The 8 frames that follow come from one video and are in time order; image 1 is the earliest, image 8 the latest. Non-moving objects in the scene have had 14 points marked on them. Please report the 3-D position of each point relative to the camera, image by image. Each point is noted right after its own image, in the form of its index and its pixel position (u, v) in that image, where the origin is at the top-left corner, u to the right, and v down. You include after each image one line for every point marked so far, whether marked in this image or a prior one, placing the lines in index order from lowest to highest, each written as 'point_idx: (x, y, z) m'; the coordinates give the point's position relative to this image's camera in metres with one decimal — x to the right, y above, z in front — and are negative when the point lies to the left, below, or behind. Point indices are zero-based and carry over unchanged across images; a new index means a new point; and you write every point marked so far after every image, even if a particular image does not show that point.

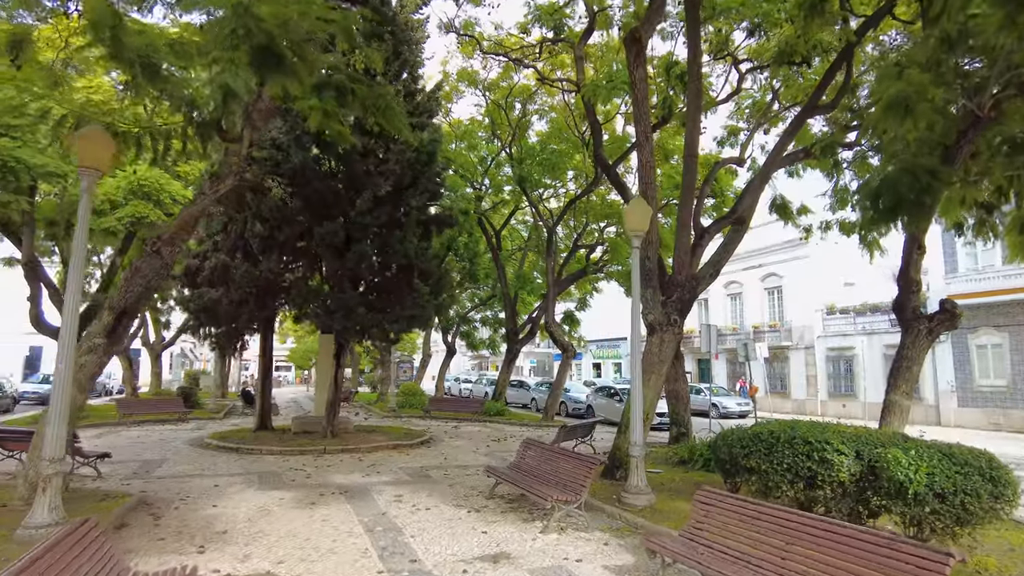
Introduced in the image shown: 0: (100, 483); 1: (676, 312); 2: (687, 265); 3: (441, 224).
0: (-5.3, -2.5, +8.3) m
1: (+2.3, -0.3, +8.8) m
2: (+2.5, +0.3, +9.2) m
3: (-1.5, +1.3, +13.4) m
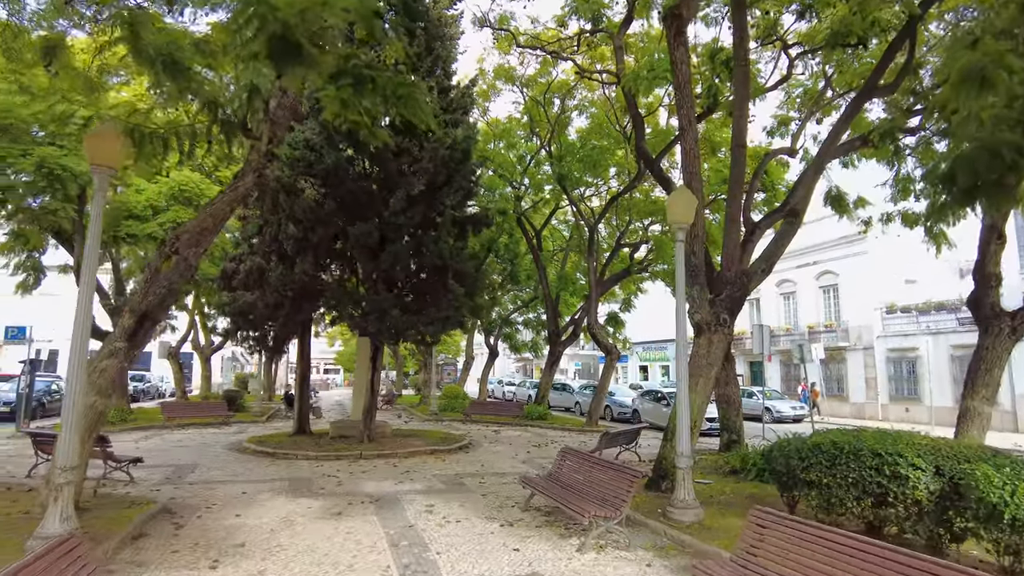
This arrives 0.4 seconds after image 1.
0: (-4.8, -2.6, +8.2) m
1: (+2.7, -0.3, +8.2) m
2: (+3.0, +0.4, +8.5) m
3: (-0.7, +1.3, +13.1) m
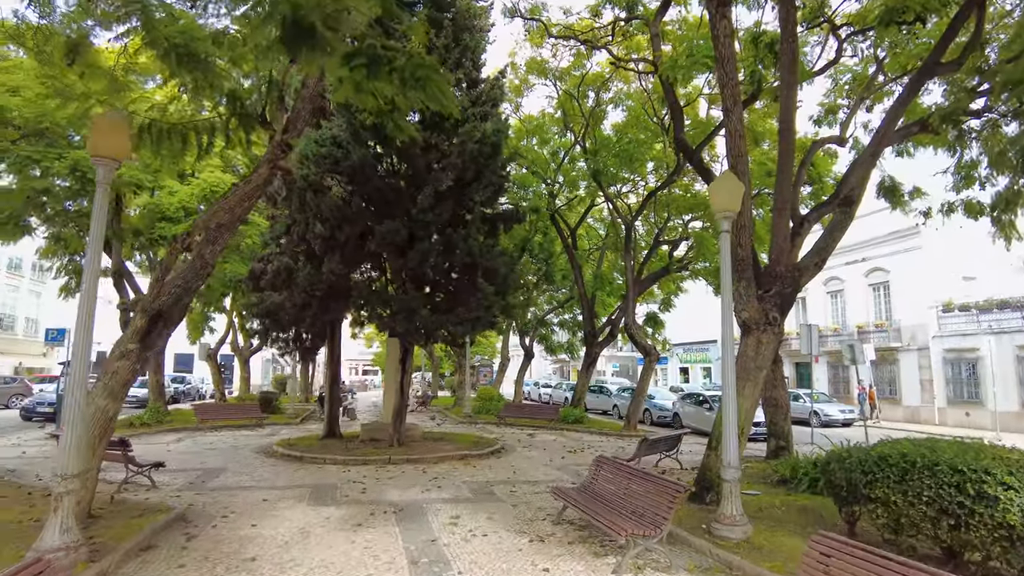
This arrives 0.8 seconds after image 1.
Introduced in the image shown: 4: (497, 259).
0: (-4.5, -2.5, +8.0) m
1: (+3.1, -0.2, +7.5) m
2: (+3.3, +0.4, +7.9) m
3: (-0.1, +1.3, +12.6) m
4: (-0.3, +0.6, +12.0) m
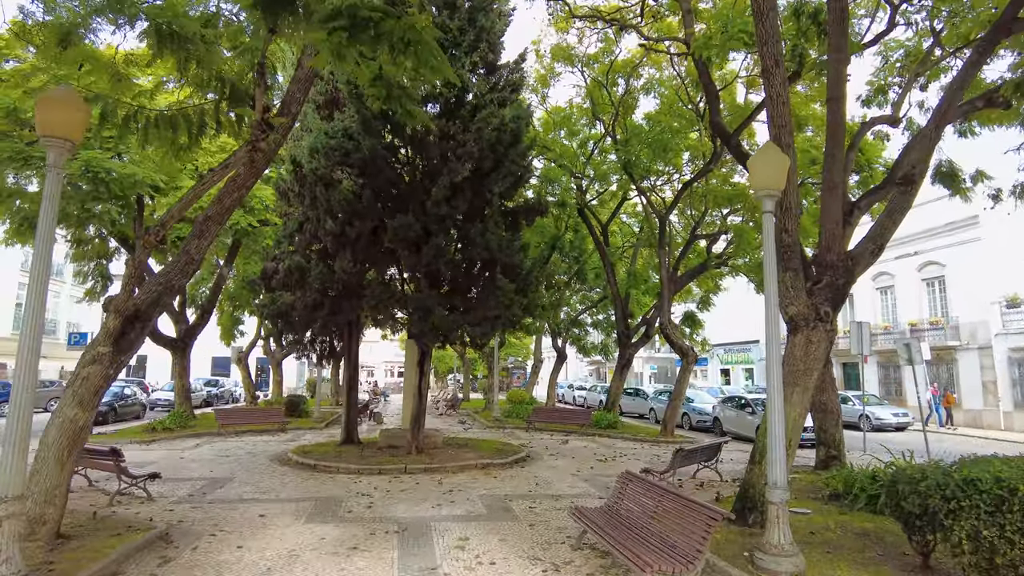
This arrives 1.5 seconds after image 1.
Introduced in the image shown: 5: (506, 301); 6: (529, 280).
0: (-4.3, -2.5, +7.4) m
1: (+3.2, -0.1, +6.6) m
2: (+3.5, +0.5, +6.9) m
3: (+0.3, +1.4, +11.8) m
4: (+0.1, +0.6, +11.3) m
5: (-0.1, -0.2, +10.9) m
6: (+0.3, +0.1, +11.6) m
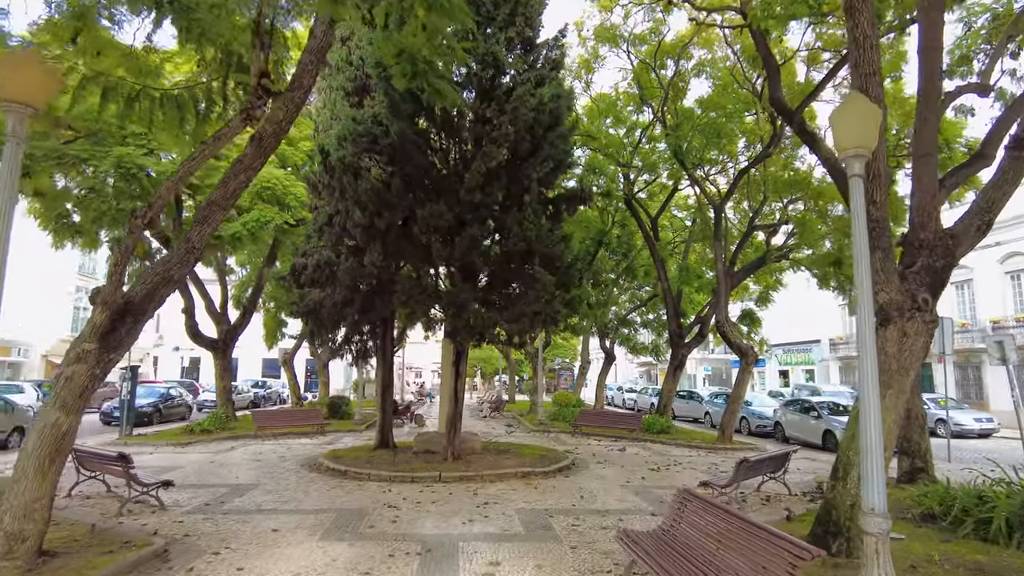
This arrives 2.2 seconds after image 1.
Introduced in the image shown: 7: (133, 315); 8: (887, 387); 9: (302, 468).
0: (-3.8, -2.5, +6.9) m
1: (+3.5, 0.0, +5.5) m
2: (+3.8, +0.7, +5.8) m
3: (+1.0, +1.5, +10.9) m
4: (+0.7, +0.7, +10.4) m
5: (+0.5, -0.1, +10.0) m
6: (+1.0, +0.2, +10.7) m
7: (-3.2, -0.2, +5.4) m
8: (+3.1, -0.8, +5.4) m
9: (-3.6, -3.1, +11.0) m
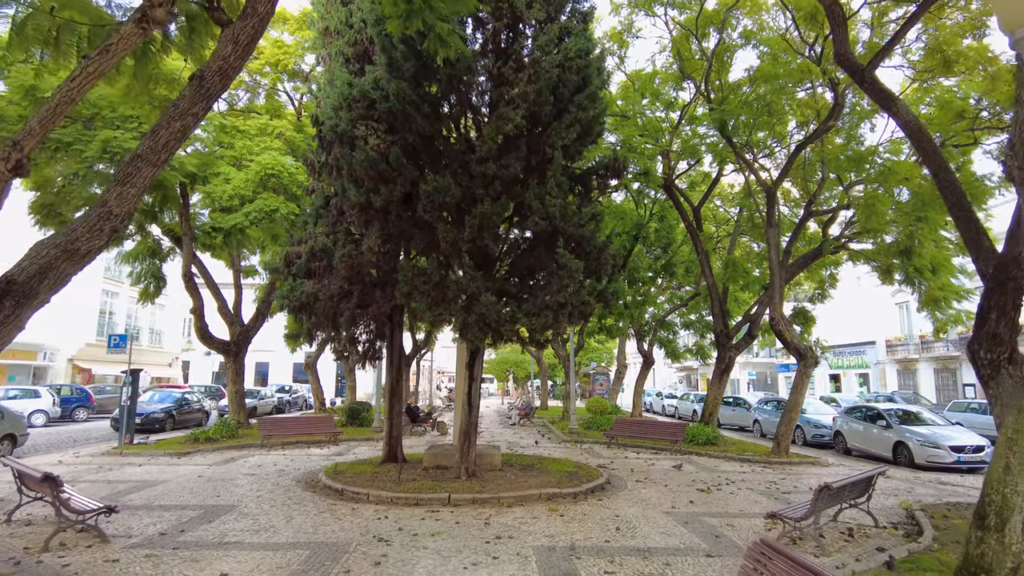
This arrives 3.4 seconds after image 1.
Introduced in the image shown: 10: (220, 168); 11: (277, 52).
0: (-3.7, -2.3, +5.6) m
1: (+3.5, +0.2, +3.8) m
2: (+3.8, +0.9, +4.1) m
3: (+1.3, +1.6, +9.4) m
4: (+1.0, +0.9, +8.8) m
5: (+0.8, 0.0, +8.5) m
6: (+1.3, +0.4, +9.1) m
7: (-3.1, -0.1, +4.1) m
8: (+3.1, -0.6, +3.7) m
9: (-3.2, -2.9, +9.7) m
10: (-6.5, +2.7, +14.4) m
11: (-5.8, +5.7, +15.8) m
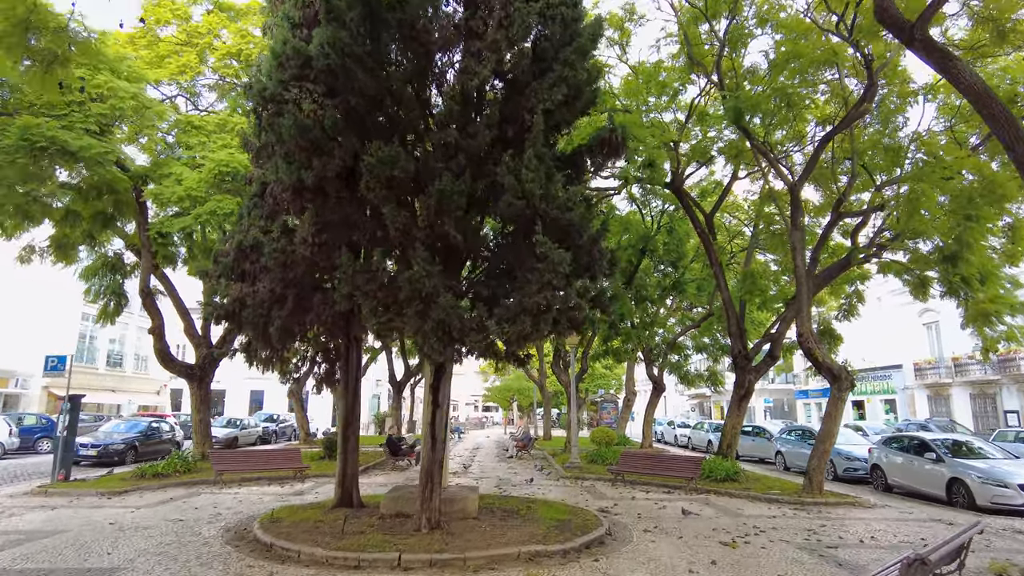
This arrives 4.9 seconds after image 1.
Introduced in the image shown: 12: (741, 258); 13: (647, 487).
0: (-4.1, -2.2, +3.7) m
1: (+3.2, +0.4, +2.0) m
2: (+3.4, +1.1, +2.3) m
3: (+1.0, +1.6, +7.6) m
4: (+0.7, +0.9, +7.1) m
5: (+0.5, +0.1, +6.7) m
6: (+1.0, +0.4, +7.3) m
7: (-3.5, +0.1, +2.4) m
8: (+2.7, -0.4, +1.9) m
9: (-3.5, -3.0, +7.8) m
10: (-6.7, +2.4, +12.8) m
11: (-6.0, +5.4, +14.3) m
12: (+6.9, +0.9, +19.5) m
13: (+3.0, -4.3, +14.3) m
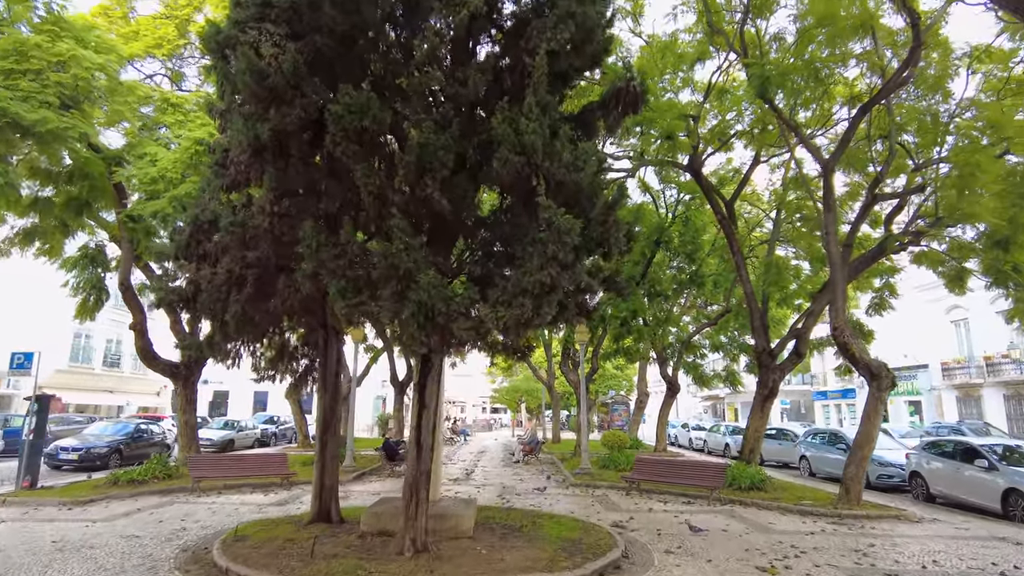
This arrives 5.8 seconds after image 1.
0: (-4.1, -2.0, +2.7) m
1: (+3.1, +0.7, +0.8) m
2: (+3.4, +1.3, +1.1) m
3: (+1.0, +1.8, +6.5) m
4: (+0.7, +1.1, +5.9) m
5: (+0.5, +0.3, +5.5) m
6: (+0.9, +0.6, +6.2) m
7: (-3.6, +0.3, +1.3) m
8: (+2.6, -0.2, +0.7) m
9: (-3.5, -2.8, +6.7) m
10: (-6.6, +2.5, +11.8) m
11: (-5.9, +5.6, +13.3) m
12: (+7.1, +1.1, +18.2) m
13: (+3.1, -4.2, +13.1) m
